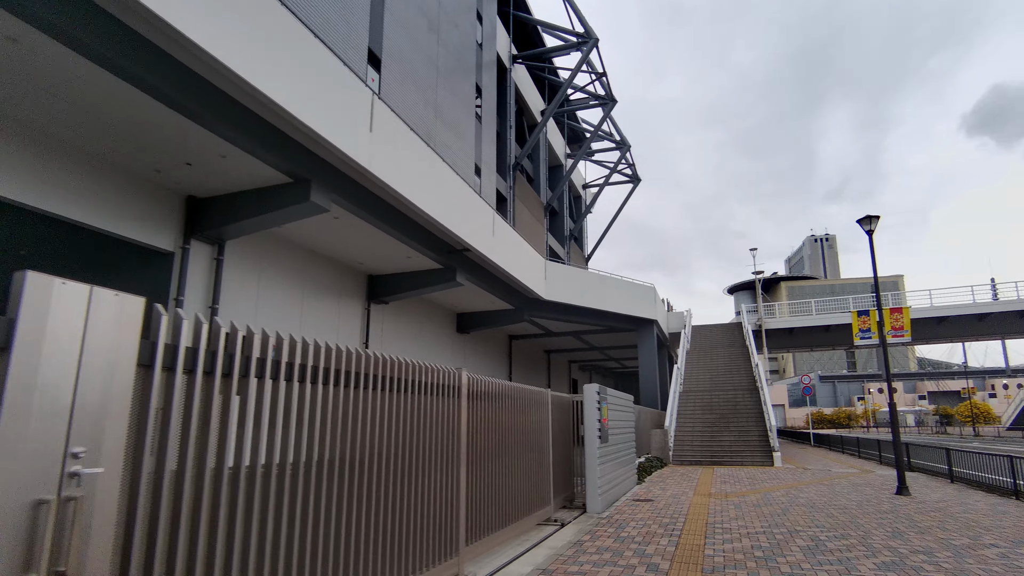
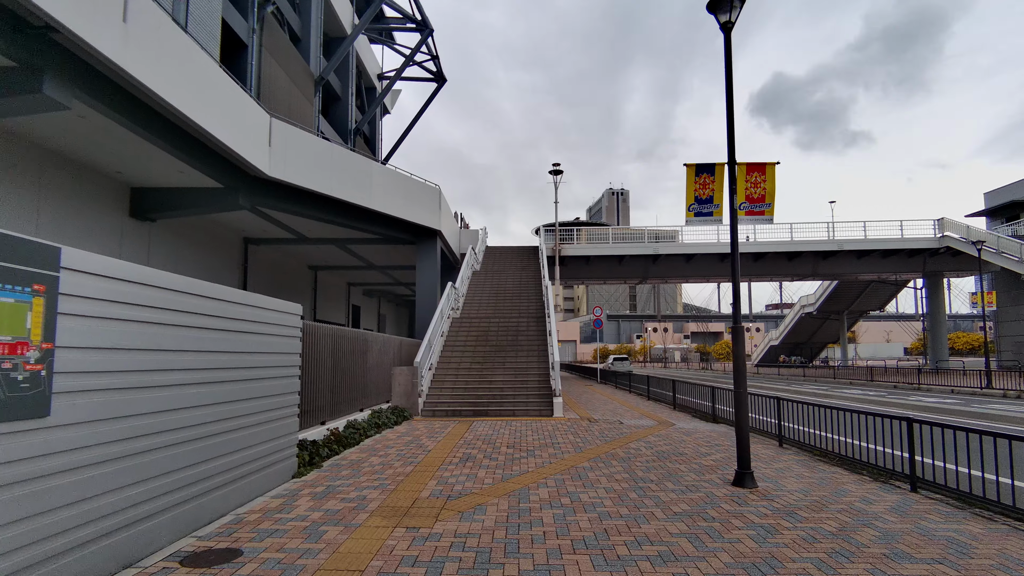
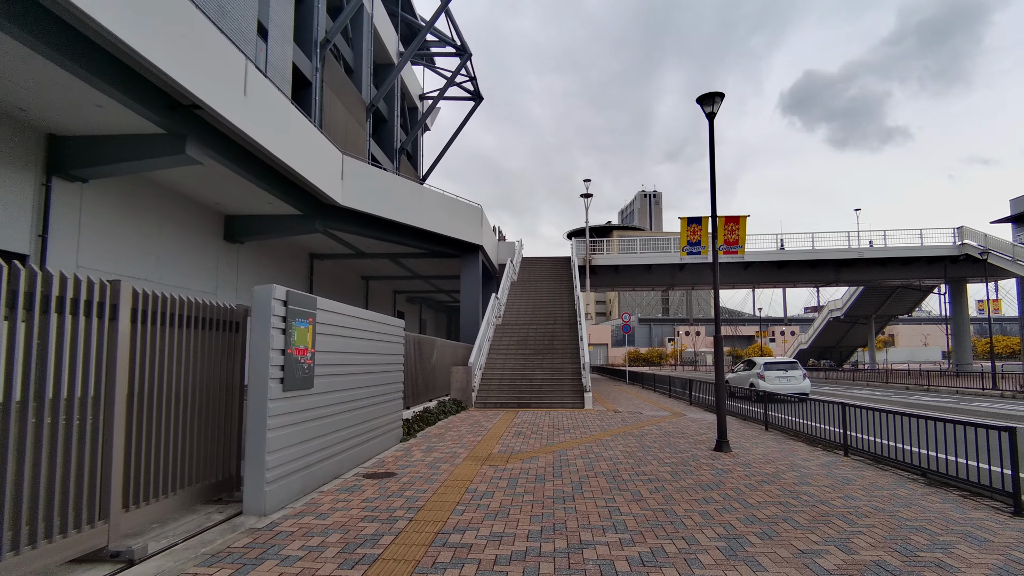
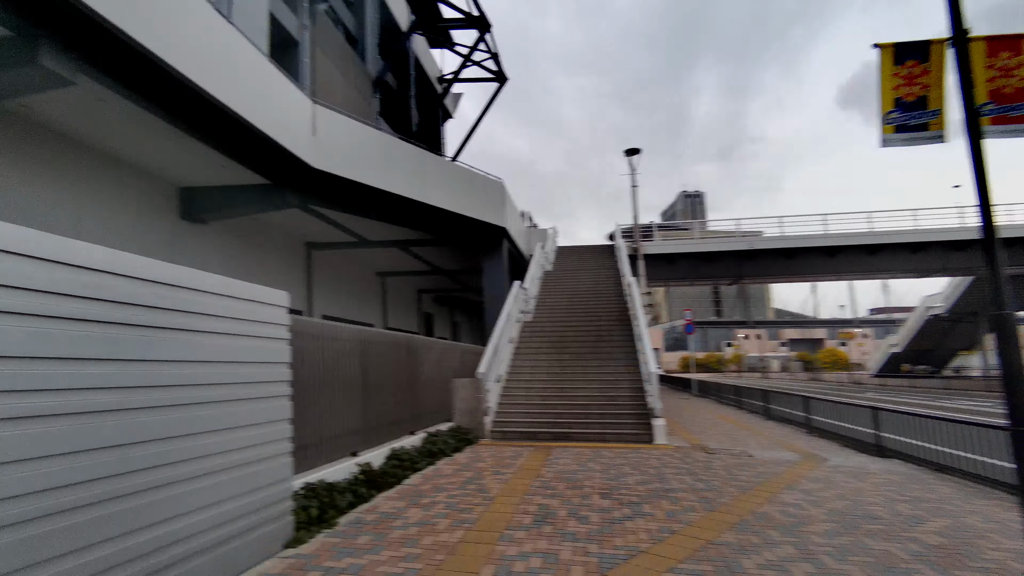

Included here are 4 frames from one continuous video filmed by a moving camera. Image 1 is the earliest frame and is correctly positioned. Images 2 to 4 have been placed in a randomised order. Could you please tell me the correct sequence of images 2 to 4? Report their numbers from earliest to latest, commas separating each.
3, 2, 4
